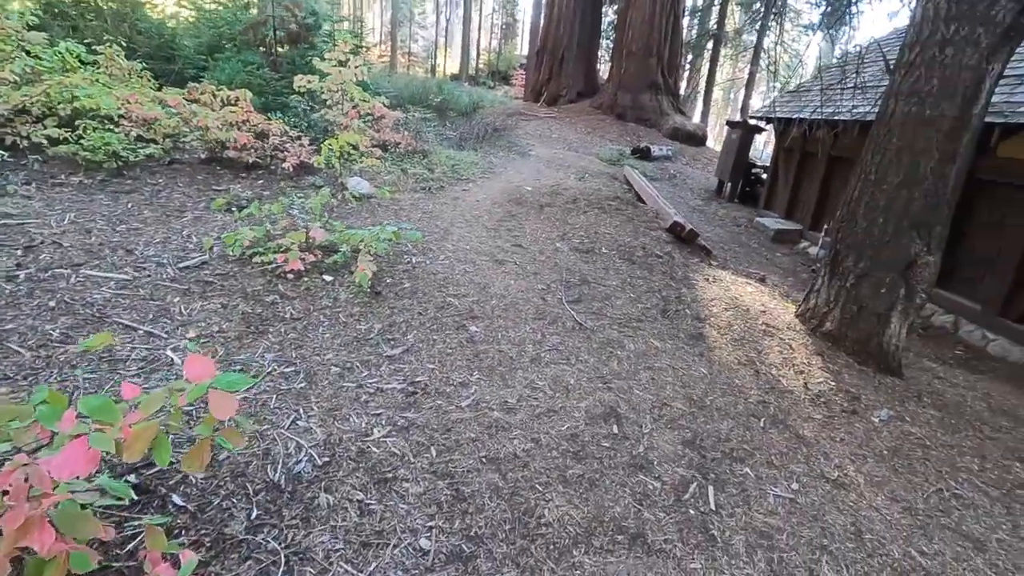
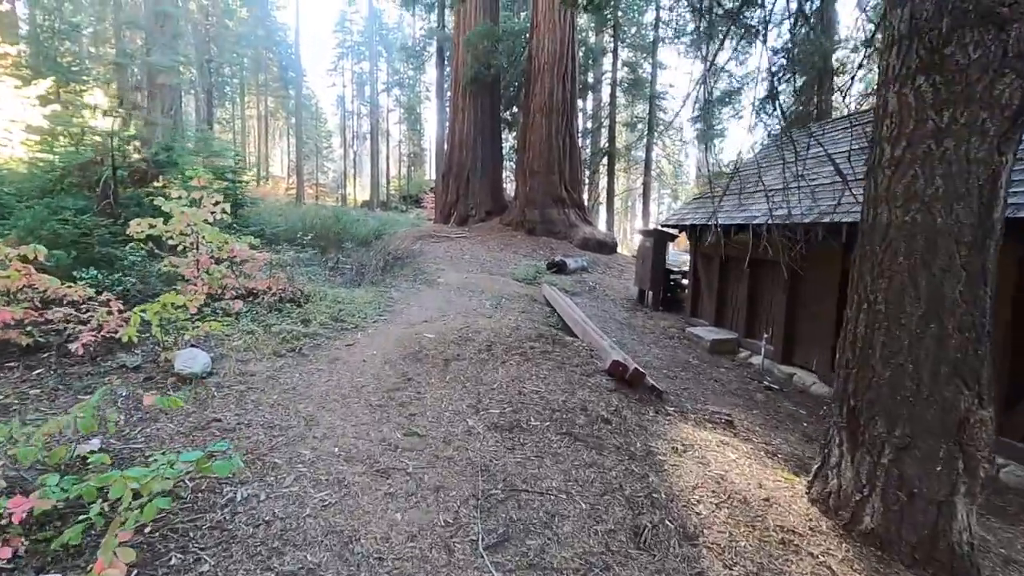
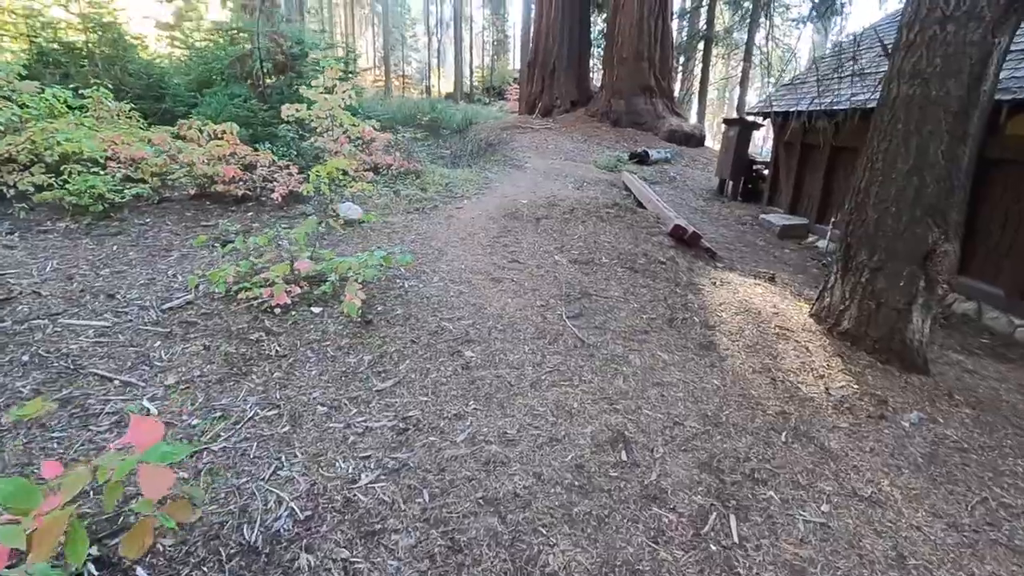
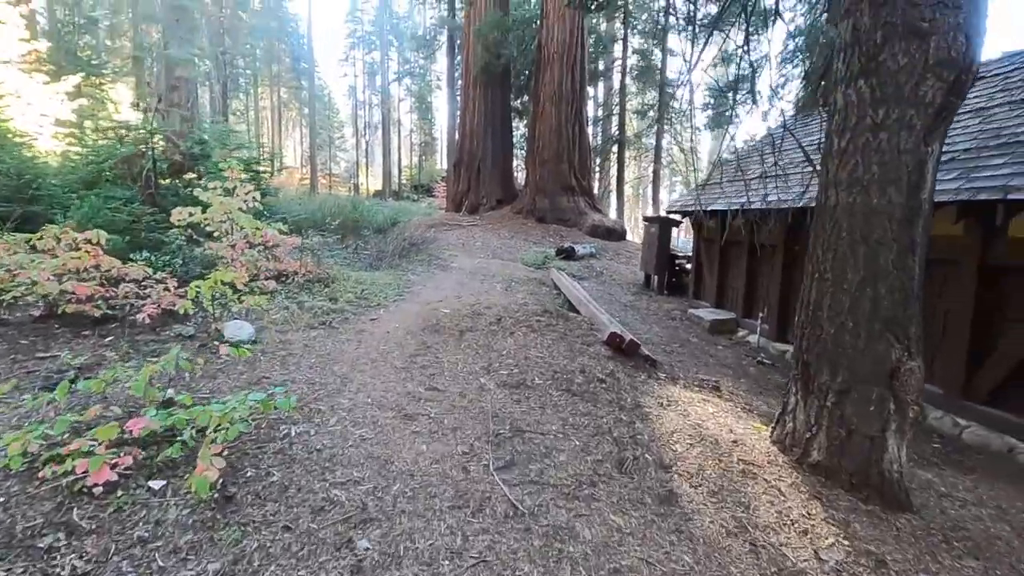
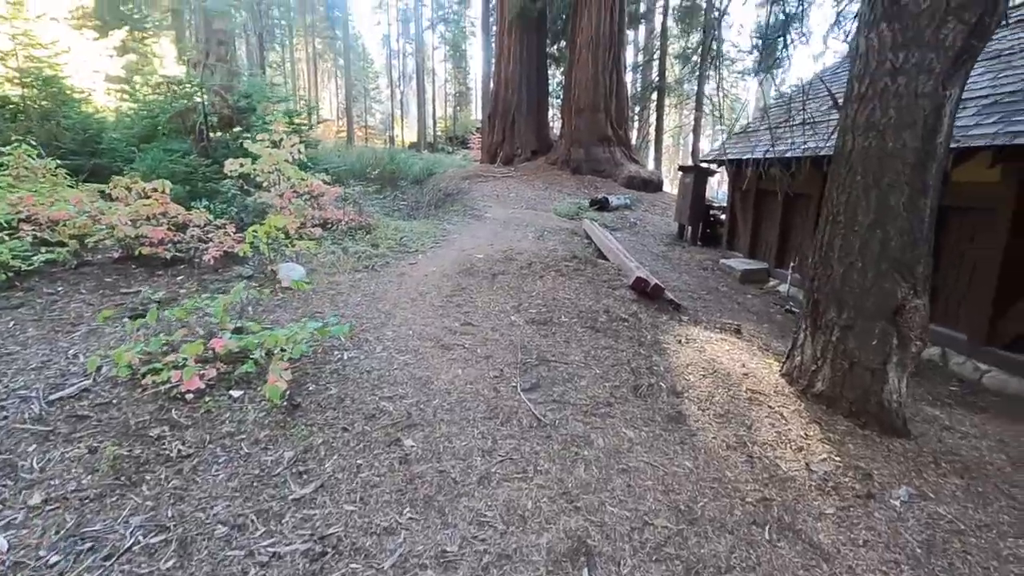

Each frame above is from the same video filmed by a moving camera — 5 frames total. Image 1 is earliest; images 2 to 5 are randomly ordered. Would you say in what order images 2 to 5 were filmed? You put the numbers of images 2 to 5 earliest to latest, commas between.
3, 5, 4, 2
